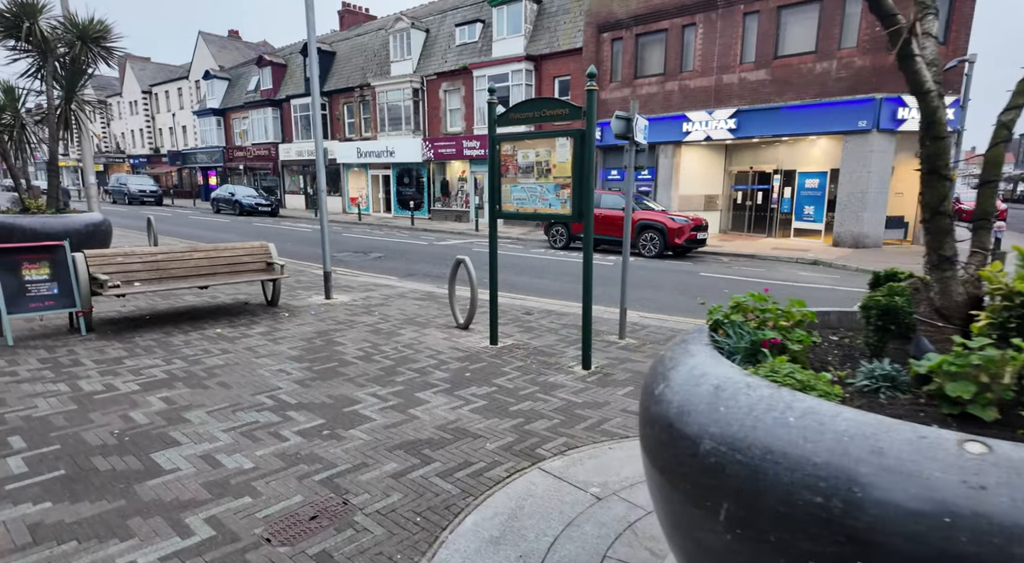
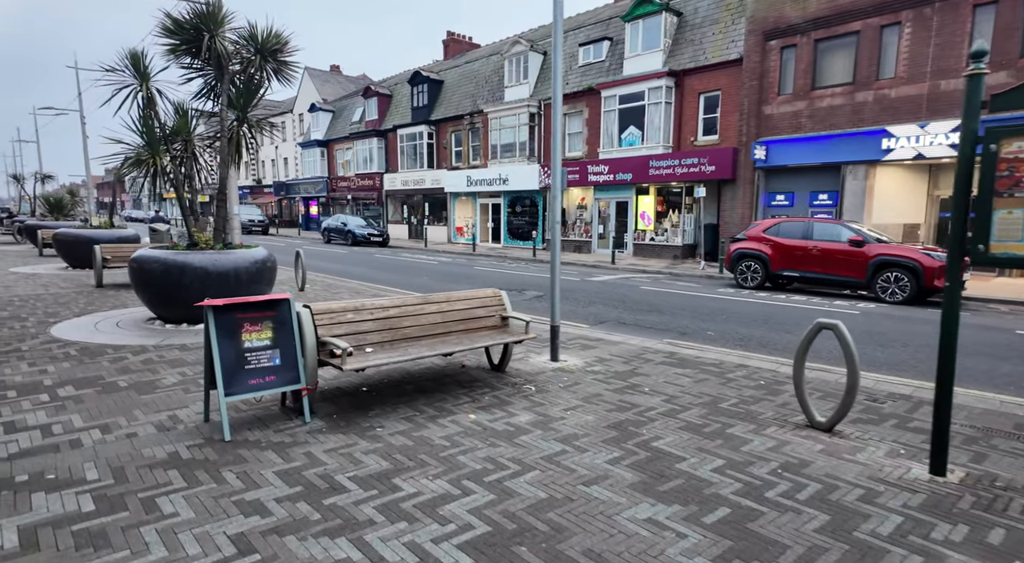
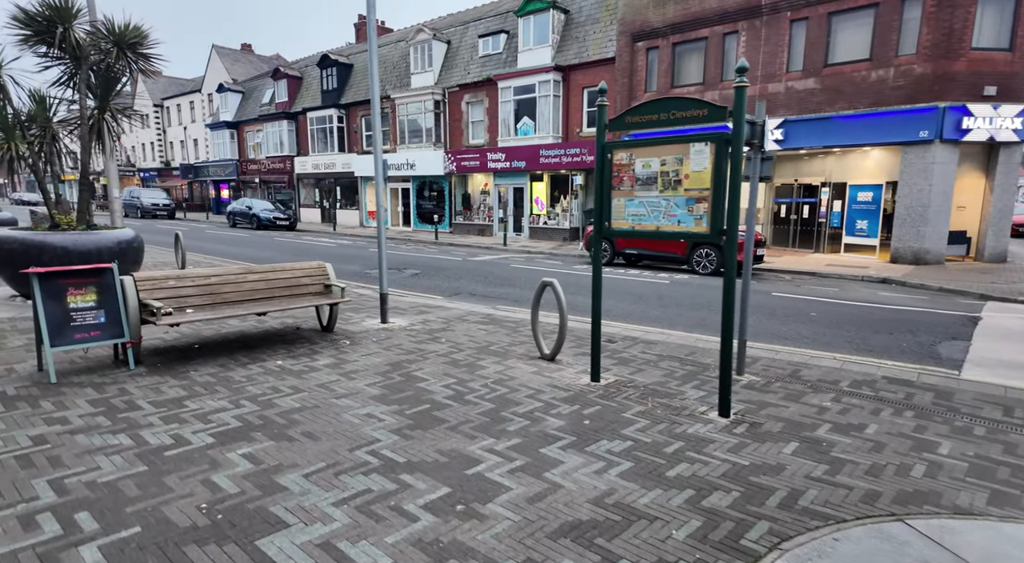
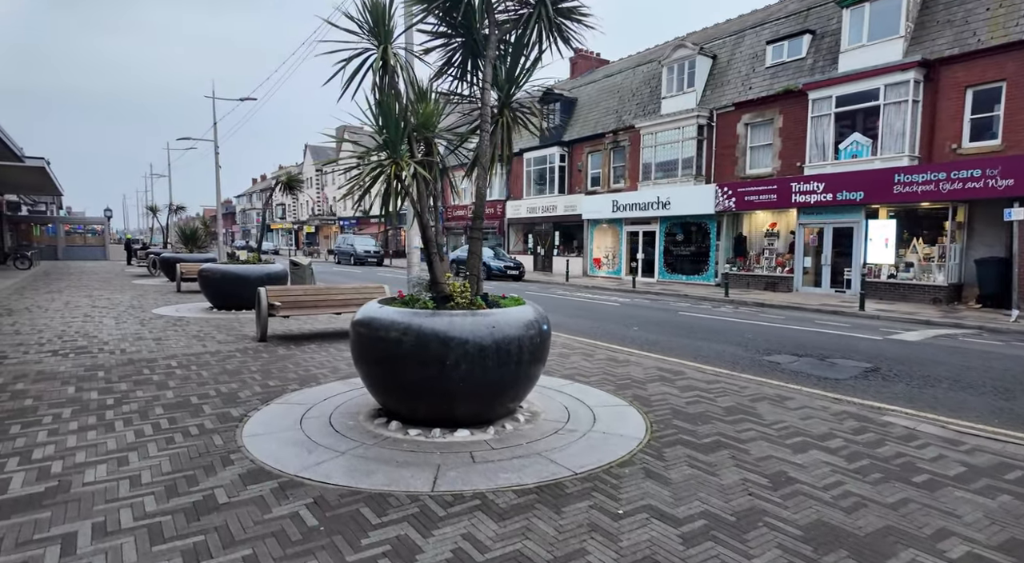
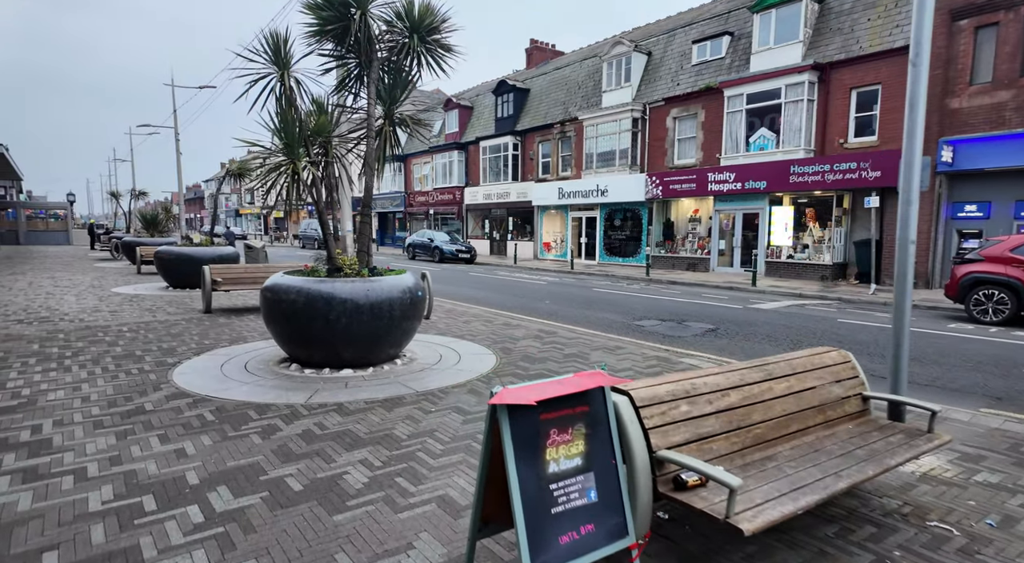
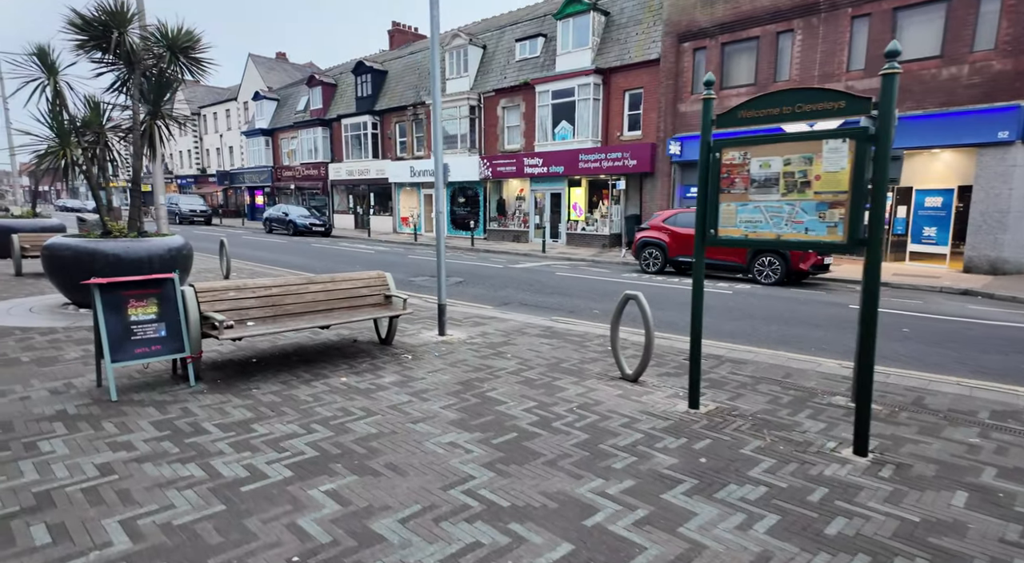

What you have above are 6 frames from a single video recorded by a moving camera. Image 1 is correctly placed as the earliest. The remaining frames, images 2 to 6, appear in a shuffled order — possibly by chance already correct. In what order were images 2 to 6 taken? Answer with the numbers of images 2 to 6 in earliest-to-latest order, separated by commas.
3, 6, 2, 5, 4
